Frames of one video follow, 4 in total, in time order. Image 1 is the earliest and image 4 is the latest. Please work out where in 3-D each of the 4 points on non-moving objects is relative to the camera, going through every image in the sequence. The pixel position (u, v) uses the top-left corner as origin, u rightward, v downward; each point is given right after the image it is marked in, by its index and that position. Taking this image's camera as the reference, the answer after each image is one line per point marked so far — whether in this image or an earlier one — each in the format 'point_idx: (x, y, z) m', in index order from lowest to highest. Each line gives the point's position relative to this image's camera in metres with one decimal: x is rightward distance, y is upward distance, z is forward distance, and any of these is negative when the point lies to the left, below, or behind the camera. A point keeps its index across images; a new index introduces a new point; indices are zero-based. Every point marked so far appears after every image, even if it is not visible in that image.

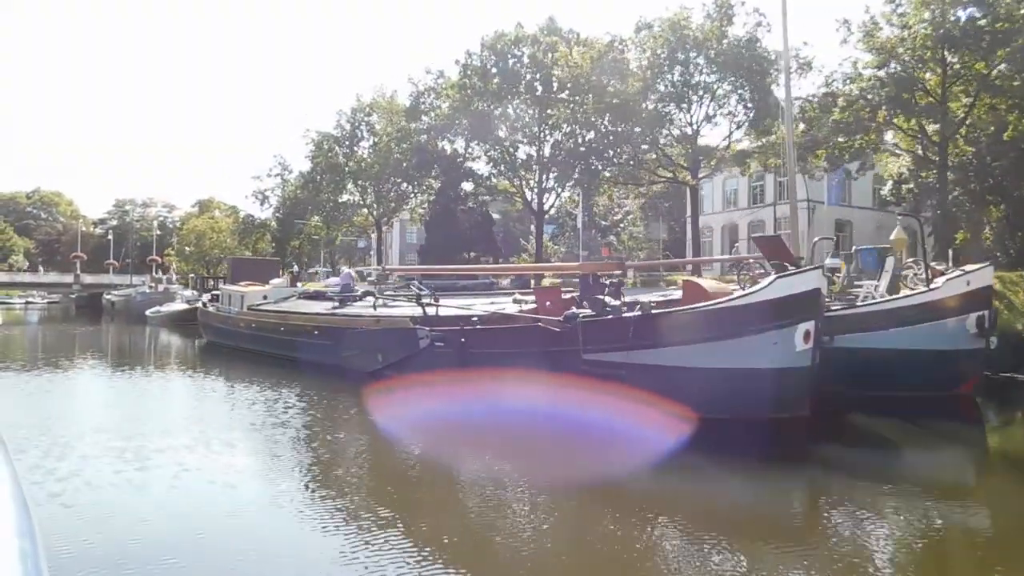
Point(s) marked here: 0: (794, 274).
0: (+3.7, +0.2, +9.6) m
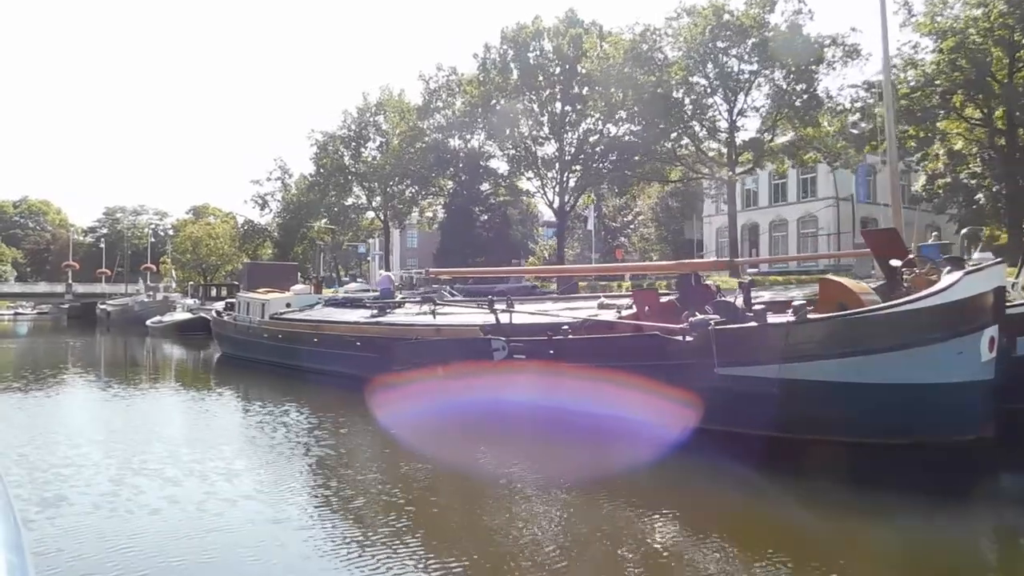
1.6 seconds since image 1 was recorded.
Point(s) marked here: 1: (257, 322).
0: (+4.9, +0.2, +8.1) m
1: (-6.3, -0.9, +18.8) m
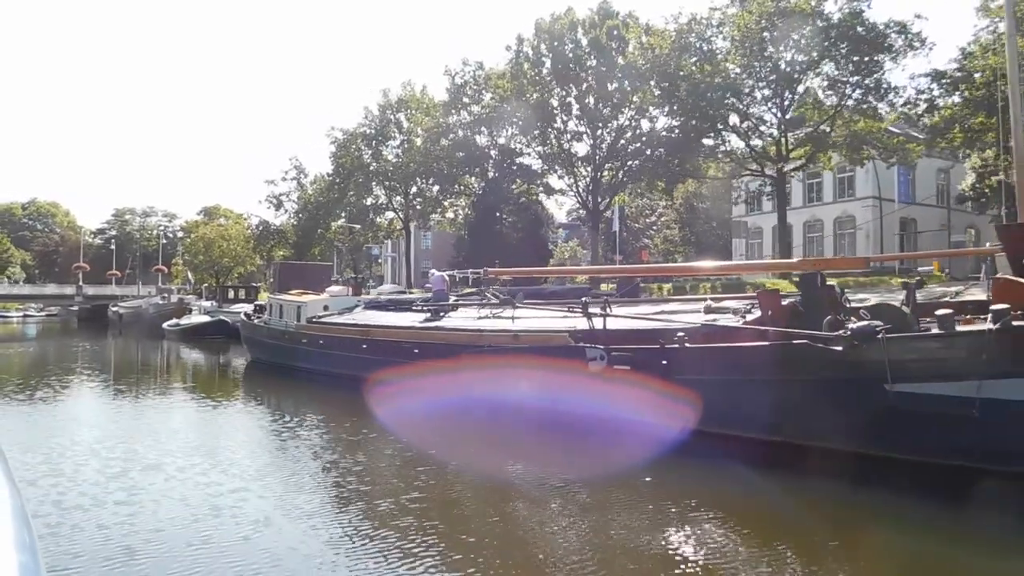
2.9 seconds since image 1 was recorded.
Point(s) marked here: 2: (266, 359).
0: (+6.1, +0.2, +6.9) m
1: (-5.1, -0.9, +17.6) m
2: (-6.5, -1.9, +19.9) m
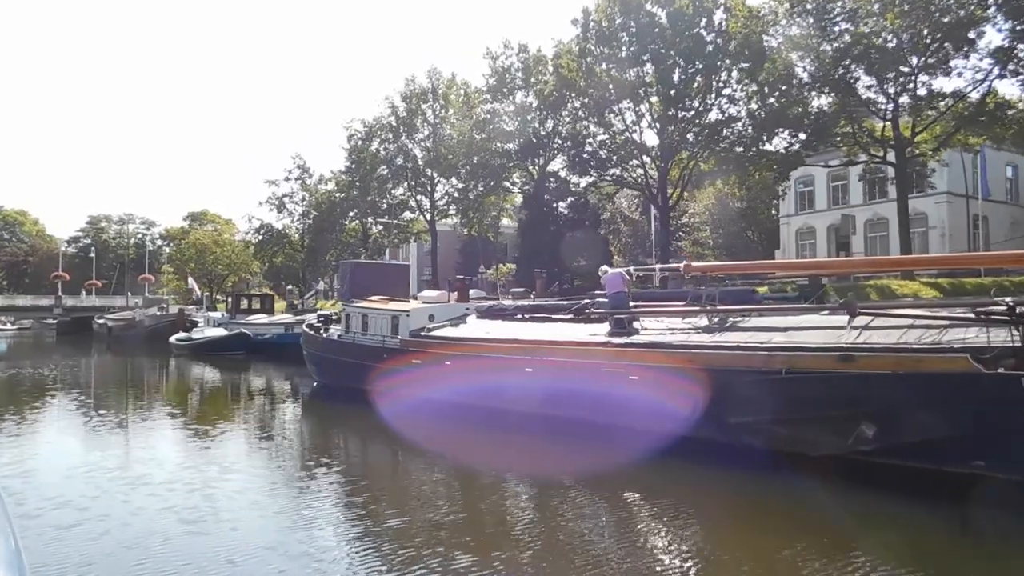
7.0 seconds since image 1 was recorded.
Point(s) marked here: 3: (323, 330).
0: (+9.2, +0.3, +3.7) m
1: (-2.4, -1.0, +14.1) m
2: (-3.9, -2.0, +16.3) m
3: (-4.4, -1.0, +17.1) m
